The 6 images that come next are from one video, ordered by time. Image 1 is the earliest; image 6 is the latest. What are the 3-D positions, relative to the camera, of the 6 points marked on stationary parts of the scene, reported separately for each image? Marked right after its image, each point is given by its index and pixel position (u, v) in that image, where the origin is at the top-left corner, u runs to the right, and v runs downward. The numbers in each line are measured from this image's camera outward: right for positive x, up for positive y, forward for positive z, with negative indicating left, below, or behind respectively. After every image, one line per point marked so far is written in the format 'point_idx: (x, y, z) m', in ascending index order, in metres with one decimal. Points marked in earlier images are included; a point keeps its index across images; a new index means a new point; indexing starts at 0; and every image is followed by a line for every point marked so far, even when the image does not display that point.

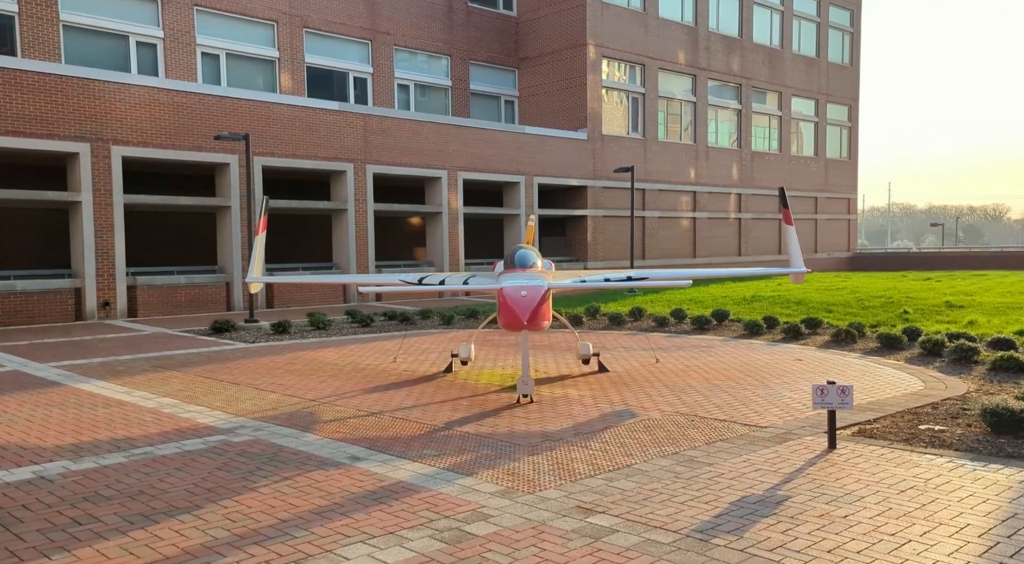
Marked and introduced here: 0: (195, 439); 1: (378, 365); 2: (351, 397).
0: (-3.1, -1.5, +8.6) m
1: (-2.1, -1.3, +14.0) m
2: (-2.0, -1.5, +11.0) m
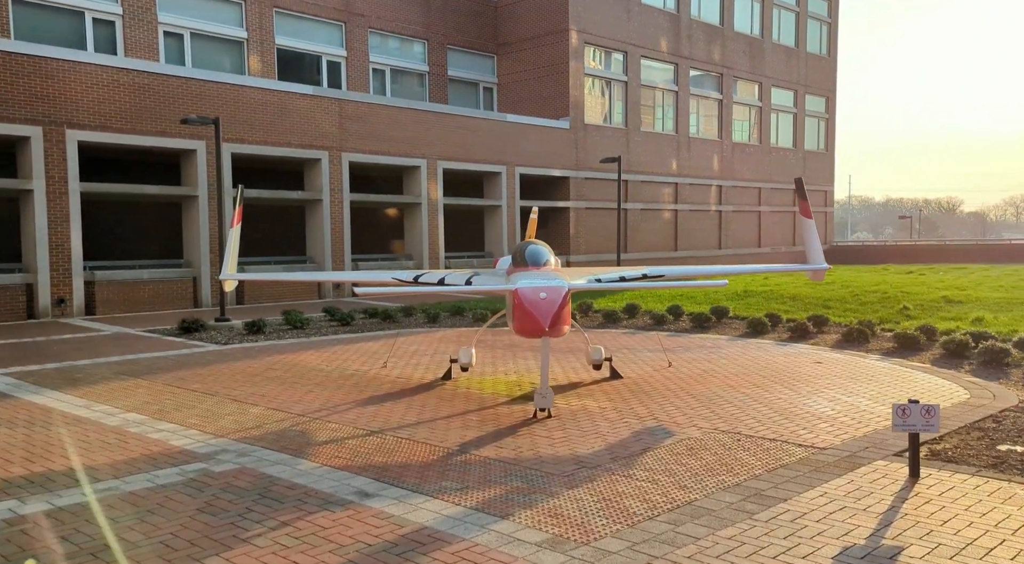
0: (-2.8, -1.6, +7.3) m
1: (-2.1, -1.3, +12.7) m
2: (-1.9, -1.5, +9.8) m
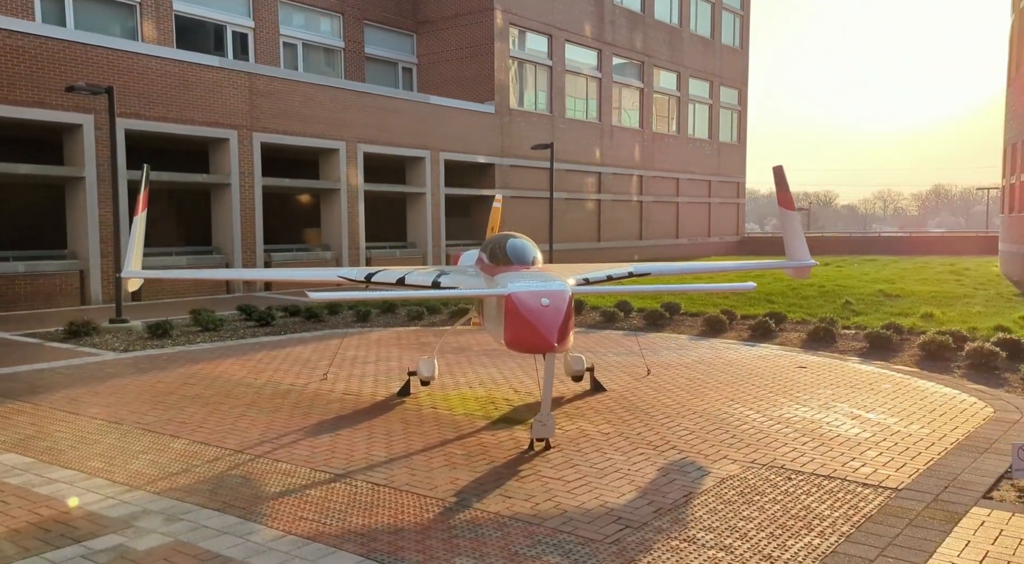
0: (-2.7, -1.6, +5.4) m
1: (-2.5, -1.3, +10.8) m
2: (-2.0, -1.5, +7.9) m
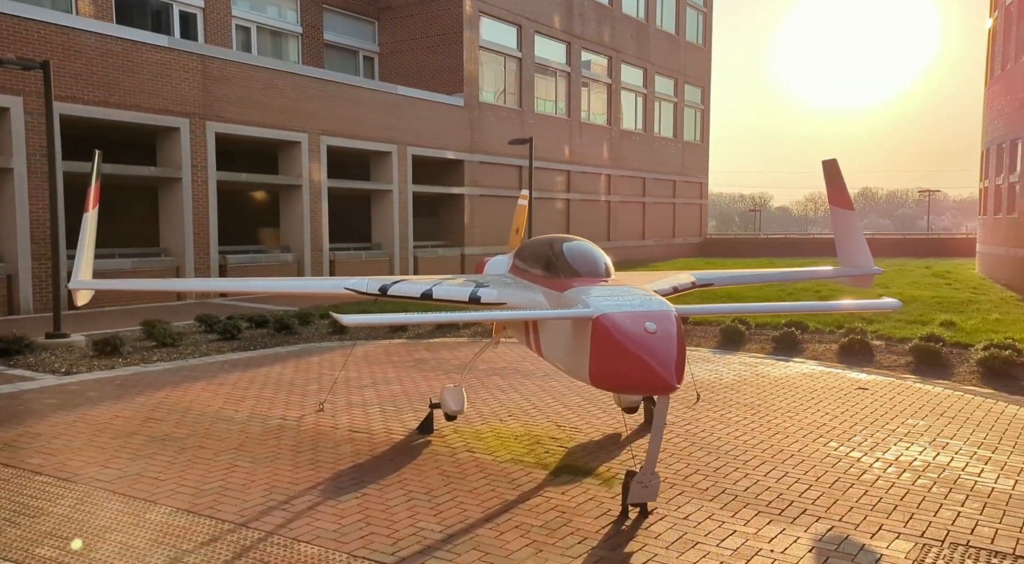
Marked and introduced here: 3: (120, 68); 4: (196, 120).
0: (-1.9, -1.7, +3.4) m
1: (-2.1, -1.4, +8.9) m
2: (-1.4, -1.6, +6.0) m
3: (-8.1, +4.5, +18.3) m
4: (-7.1, +3.7, +19.9) m
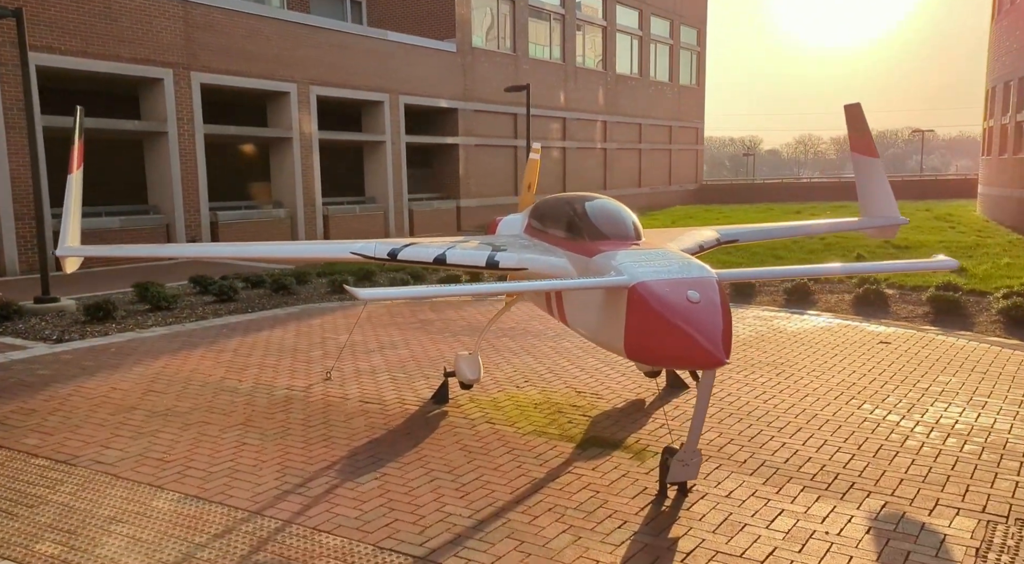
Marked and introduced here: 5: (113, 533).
0: (-1.6, -1.7, +3.1) m
1: (-1.9, -1.1, +8.5) m
2: (-1.2, -1.4, +5.7) m
3: (-8.1, +5.3, +17.5) m
4: (-7.2, +4.6, +19.2) m
5: (-2.4, -1.5, +5.4) m
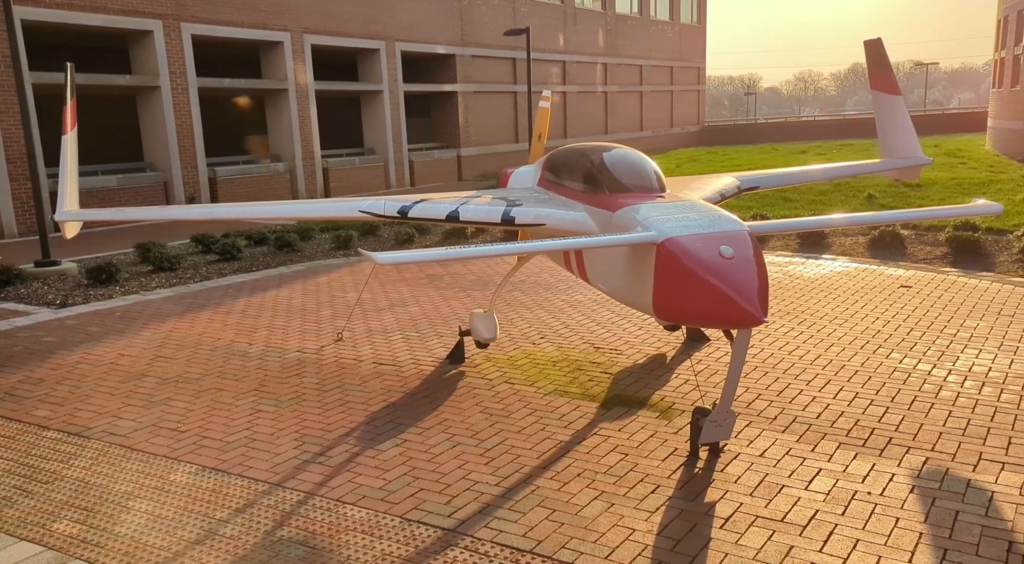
0: (-1.5, -1.7, +2.9) m
1: (-1.8, -0.7, +8.3) m
2: (-1.0, -1.2, +5.5) m
3: (-8.1, +6.0, +16.9) m
4: (-7.1, +5.5, +18.6) m
5: (-2.3, -1.3, +5.2) m
